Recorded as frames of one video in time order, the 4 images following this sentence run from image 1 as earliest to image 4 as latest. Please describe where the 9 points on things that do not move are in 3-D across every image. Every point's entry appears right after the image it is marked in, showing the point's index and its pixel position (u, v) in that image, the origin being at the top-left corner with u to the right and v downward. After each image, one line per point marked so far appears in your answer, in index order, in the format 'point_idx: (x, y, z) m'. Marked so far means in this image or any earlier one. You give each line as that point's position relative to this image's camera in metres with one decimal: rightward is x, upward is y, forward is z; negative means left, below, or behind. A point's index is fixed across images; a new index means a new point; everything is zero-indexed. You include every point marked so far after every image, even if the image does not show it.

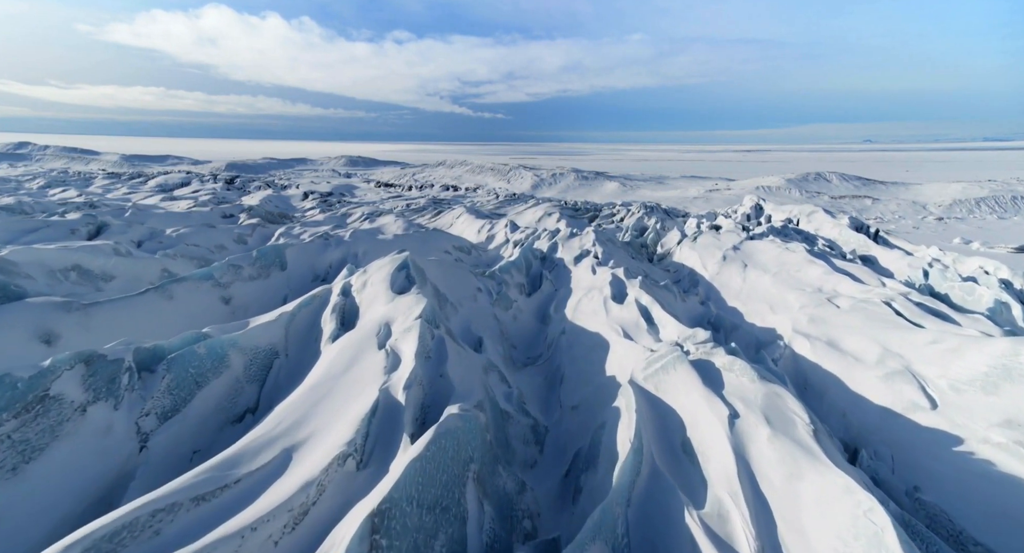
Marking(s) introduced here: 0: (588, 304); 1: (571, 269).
0: (+2.2, -0.8, +12.4) m
1: (+2.3, +0.3, +16.8) m
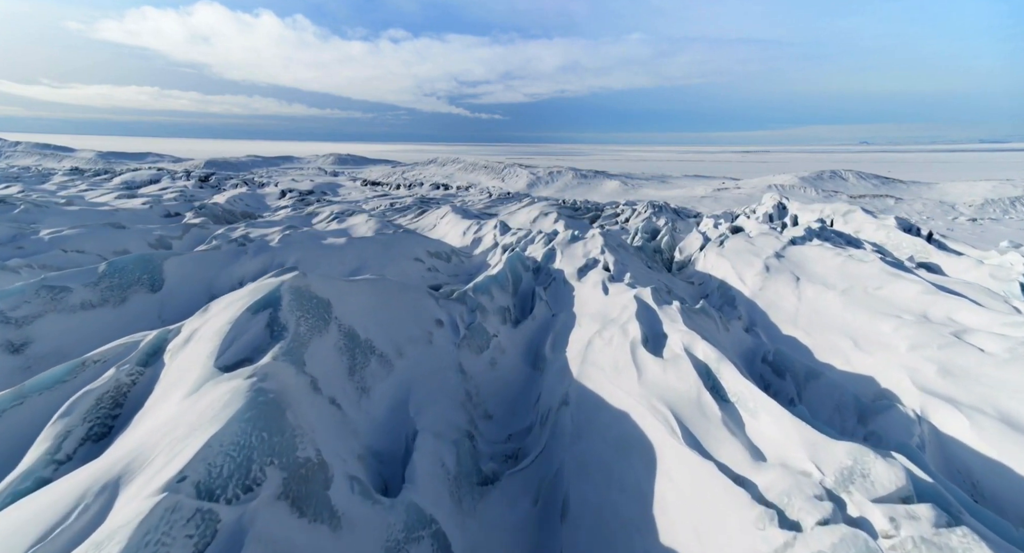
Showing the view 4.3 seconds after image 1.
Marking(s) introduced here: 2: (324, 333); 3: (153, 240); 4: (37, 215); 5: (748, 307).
0: (+1.7, -1.4, +7.9) m
1: (+1.8, -0.3, +12.3) m
2: (-2.6, -0.8, +6.0) m
3: (-15.4, +1.6, +18.3) m
4: (-21.1, +2.8, +19.0) m
5: (+8.1, -1.0, +14.5) m
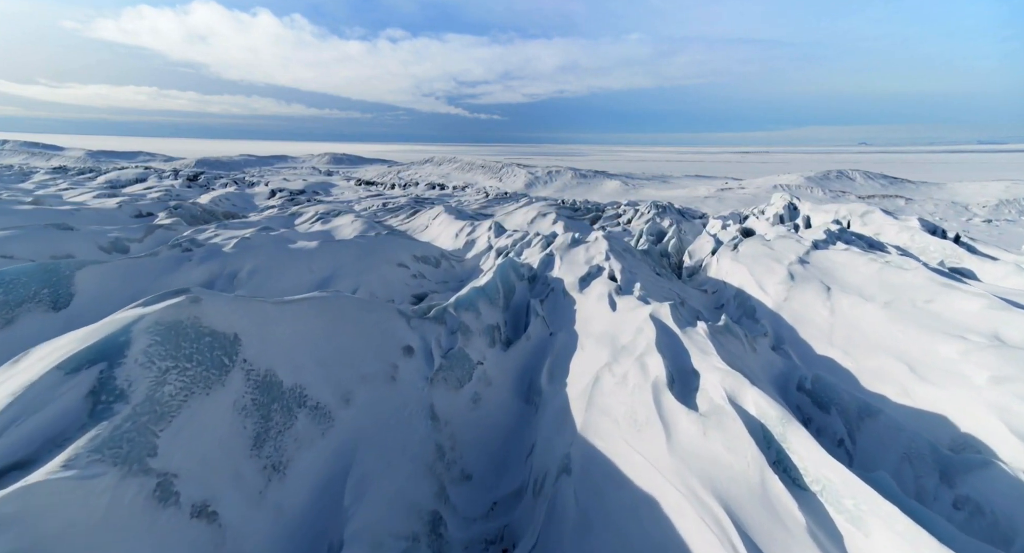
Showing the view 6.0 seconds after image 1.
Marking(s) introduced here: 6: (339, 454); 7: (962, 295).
0: (+1.5, -1.7, +6.1) m
1: (+1.5, -0.5, +10.5) m
2: (-2.9, -1.1, +4.1) m
3: (-15.6, +1.3, +16.4) m
4: (-21.4, +2.5, +17.1) m
5: (+7.8, -1.3, +12.6) m
6: (-1.9, -2.1, +4.7) m
7: (+11.4, -0.5, +10.7) m
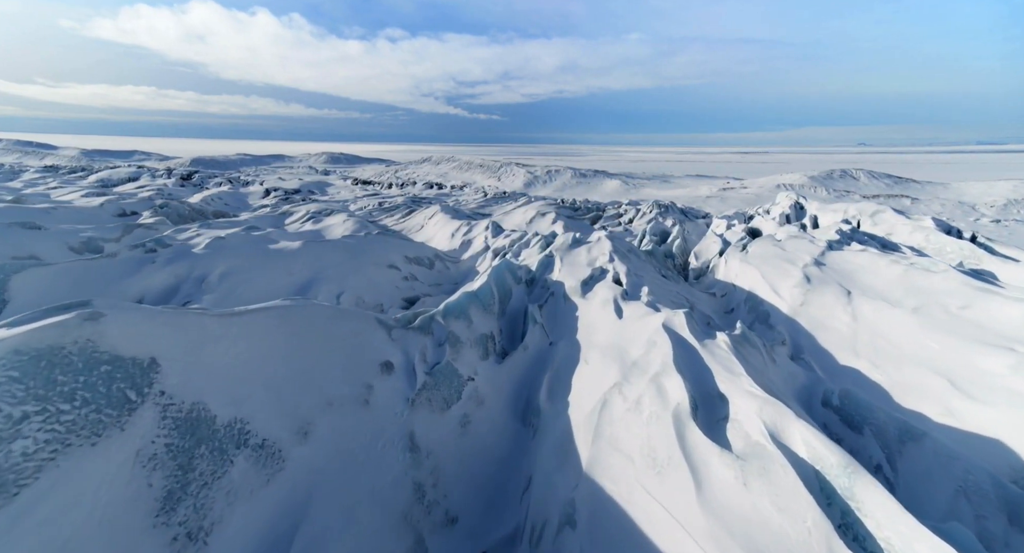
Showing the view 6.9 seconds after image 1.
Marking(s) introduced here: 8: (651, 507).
0: (+1.4, -1.7, +5.1) m
1: (+1.4, -0.6, +9.5) m
2: (-2.9, -1.1, +3.1) m
3: (-15.8, +1.2, +15.4) m
4: (-21.5, +2.4, +16.1) m
5: (+7.7, -1.4, +11.7) m
6: (-2.0, -2.1, +3.7) m
7: (+11.3, -0.6, +9.8) m
8: (+1.3, -2.1, +4.0) m
